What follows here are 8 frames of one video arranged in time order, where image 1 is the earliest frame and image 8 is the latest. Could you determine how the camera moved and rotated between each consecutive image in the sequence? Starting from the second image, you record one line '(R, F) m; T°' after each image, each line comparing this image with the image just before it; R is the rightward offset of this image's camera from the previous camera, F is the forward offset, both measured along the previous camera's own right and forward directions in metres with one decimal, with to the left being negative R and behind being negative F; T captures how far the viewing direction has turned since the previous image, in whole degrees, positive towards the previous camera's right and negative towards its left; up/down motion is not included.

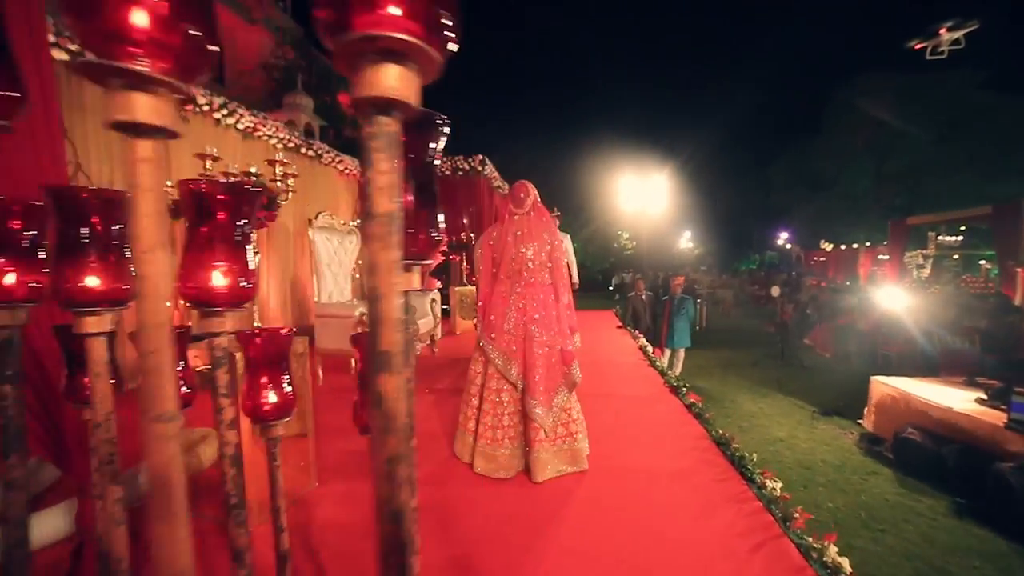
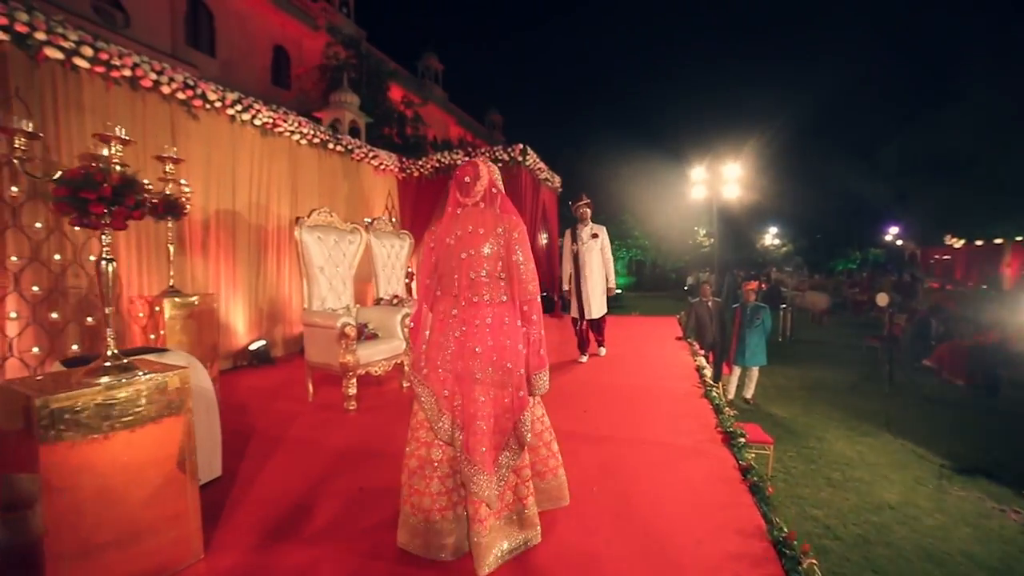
(+0.5, +0.8) m; -9°
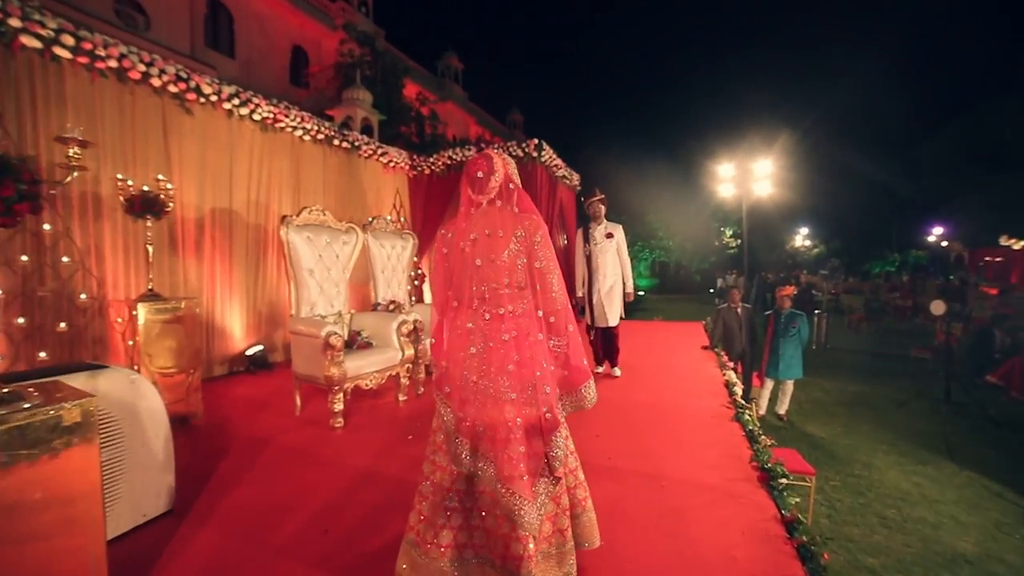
(+0.1, +0.4) m; -3°
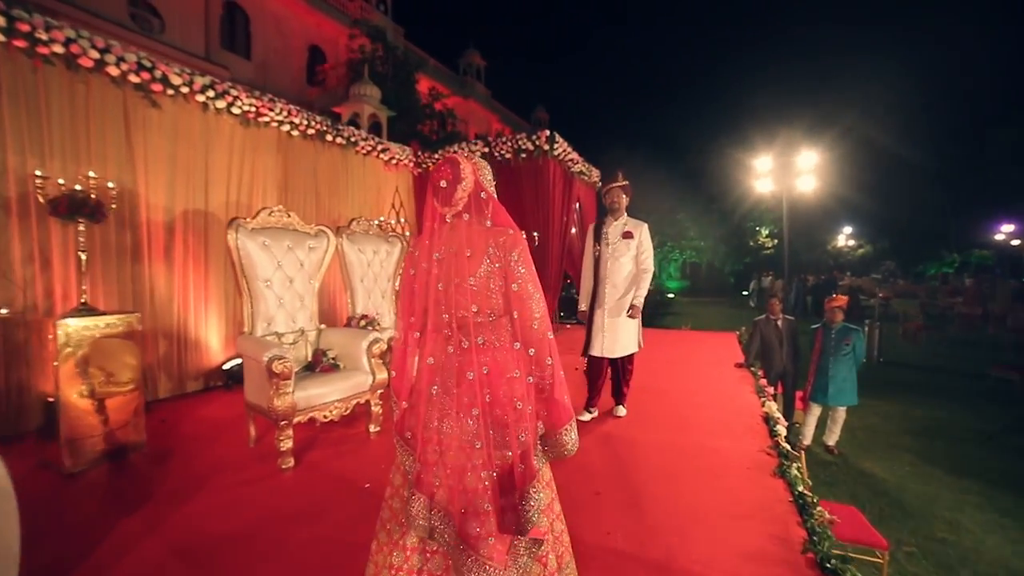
(+0.3, +0.6) m; -4°
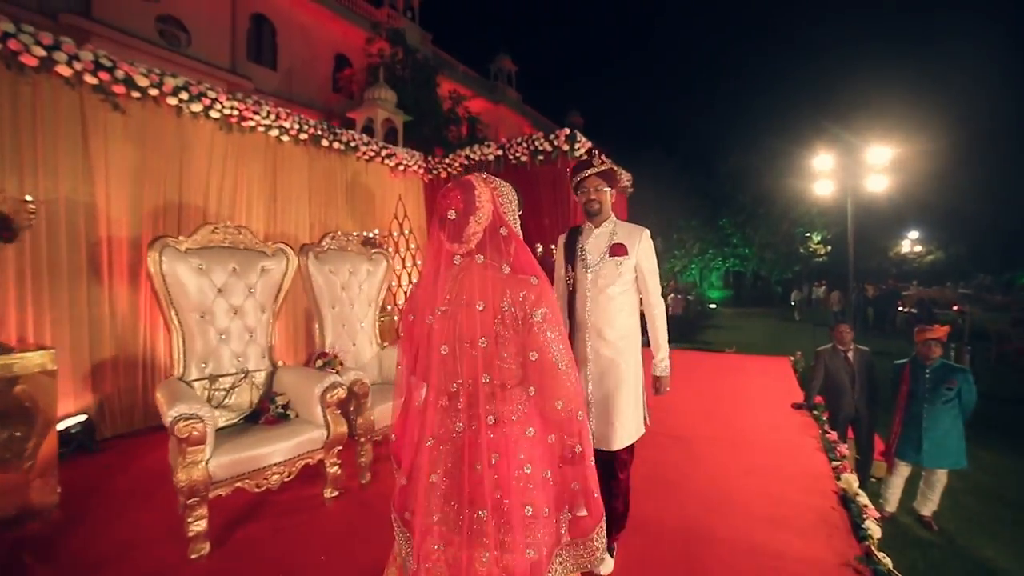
(+0.3, +0.7) m; -5°
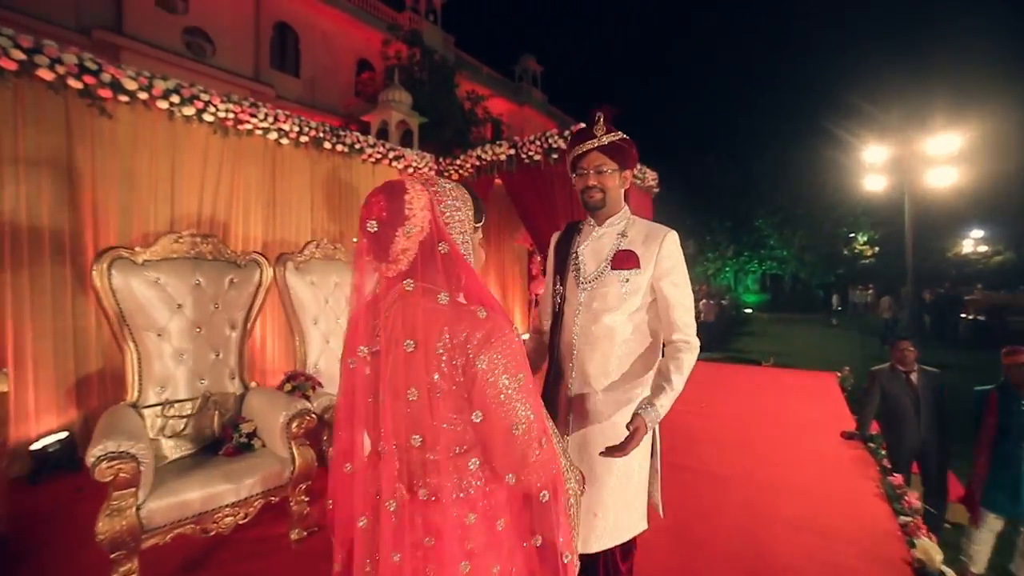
(+0.2, +0.4) m; -4°
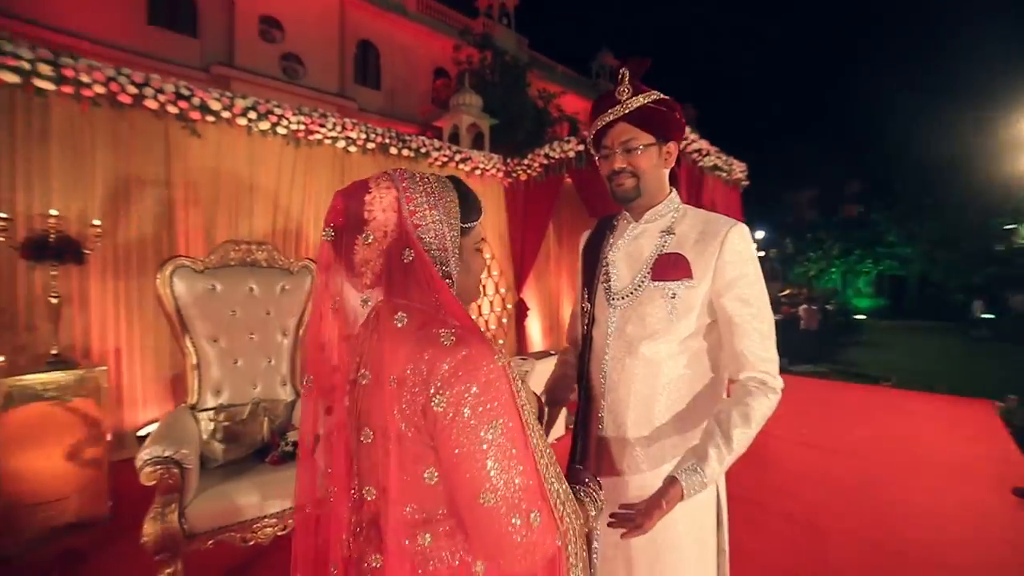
(+0.2, +0.3) m; -10°
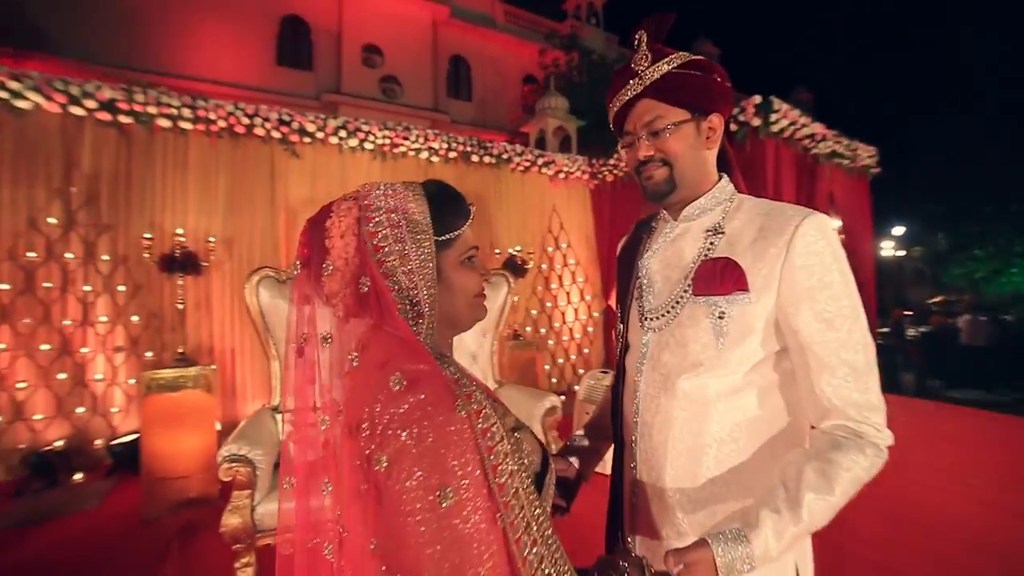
(+0.2, +0.2) m; -13°
